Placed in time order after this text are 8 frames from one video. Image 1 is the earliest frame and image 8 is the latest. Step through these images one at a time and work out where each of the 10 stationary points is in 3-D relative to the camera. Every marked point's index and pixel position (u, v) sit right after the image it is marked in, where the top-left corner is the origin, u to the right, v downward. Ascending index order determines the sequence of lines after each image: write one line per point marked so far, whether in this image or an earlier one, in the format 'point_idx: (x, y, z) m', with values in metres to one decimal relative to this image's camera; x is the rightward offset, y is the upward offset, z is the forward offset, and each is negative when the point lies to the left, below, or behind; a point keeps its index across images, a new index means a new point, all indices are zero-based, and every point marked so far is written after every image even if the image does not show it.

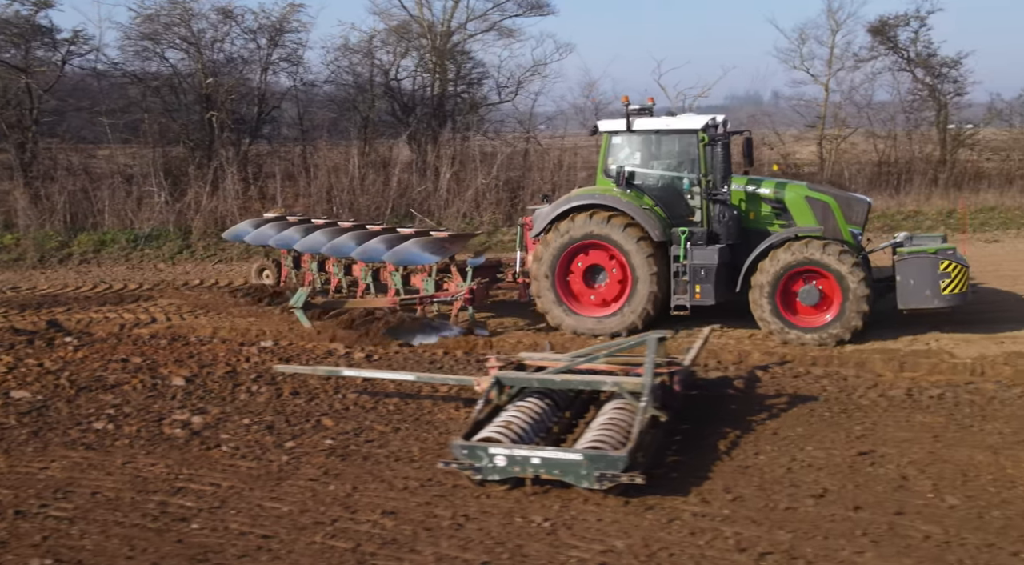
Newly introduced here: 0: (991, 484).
0: (+2.2, -0.9, +4.3) m
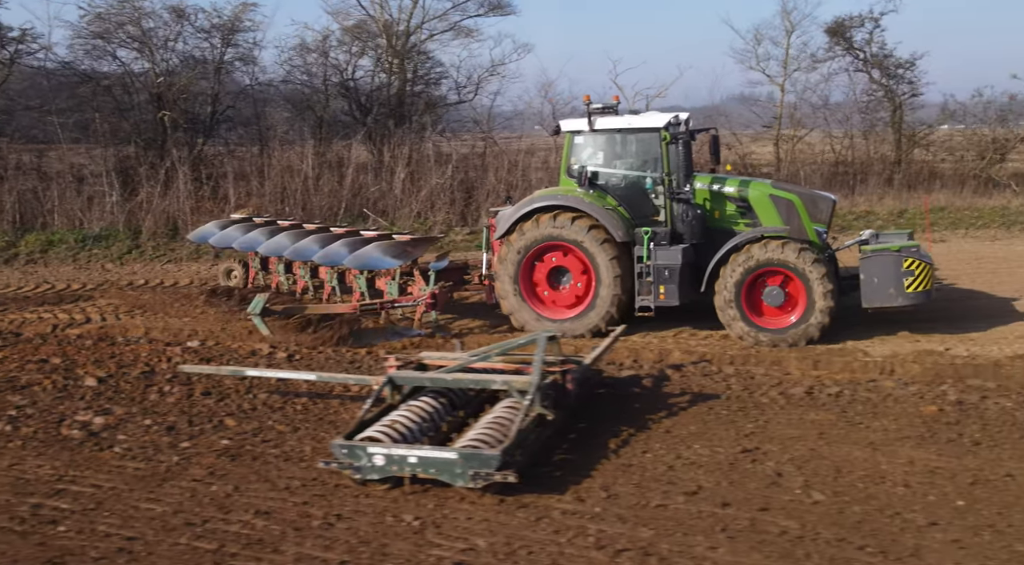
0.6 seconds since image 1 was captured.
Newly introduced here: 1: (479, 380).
0: (+1.6, -0.9, +4.4) m
1: (-0.2, -0.5, +5.0) m
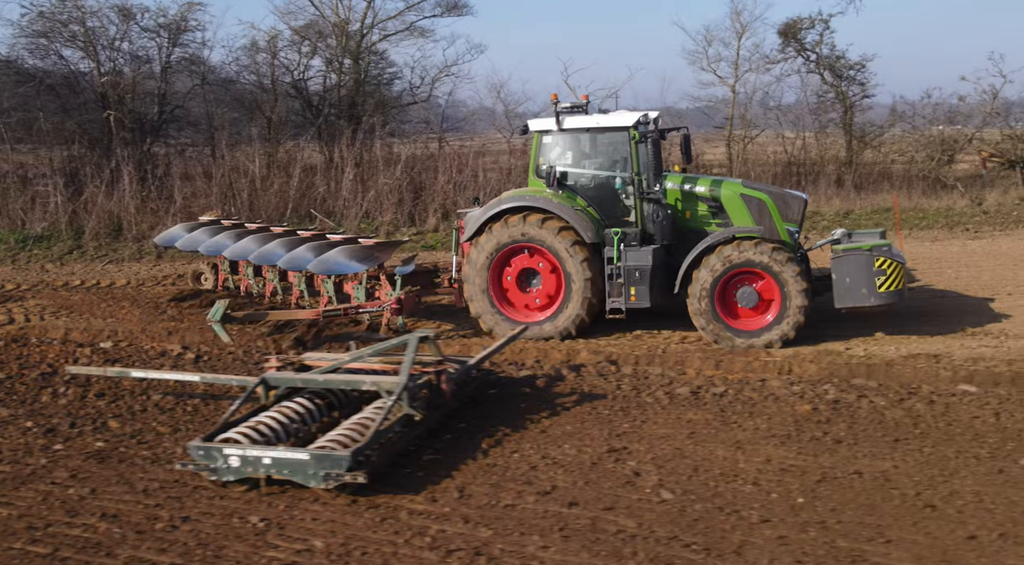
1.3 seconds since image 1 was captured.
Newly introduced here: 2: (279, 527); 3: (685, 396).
0: (+1.0, -0.9, +4.5) m
1: (-0.9, -0.5, +5.0) m
2: (-1.0, -1.0, +4.0) m
3: (+1.1, -0.7, +5.9) m
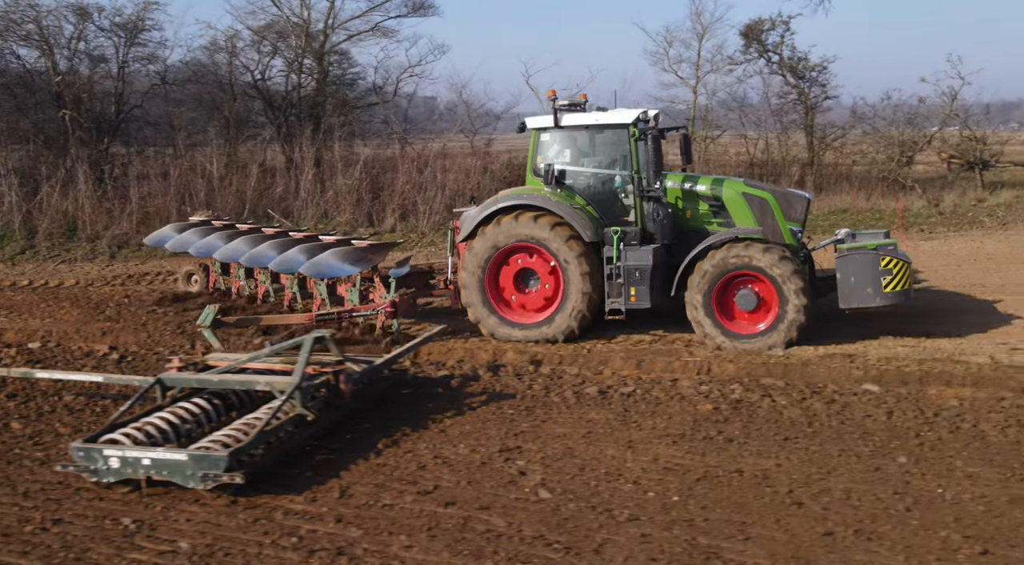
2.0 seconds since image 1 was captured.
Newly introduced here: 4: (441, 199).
0: (+0.4, -0.9, +4.5) m
1: (-1.4, -0.5, +5.0) m
2: (-1.5, -1.0, +4.0) m
3: (+0.5, -0.7, +6.0) m
4: (-1.2, +1.5, +17.2) m
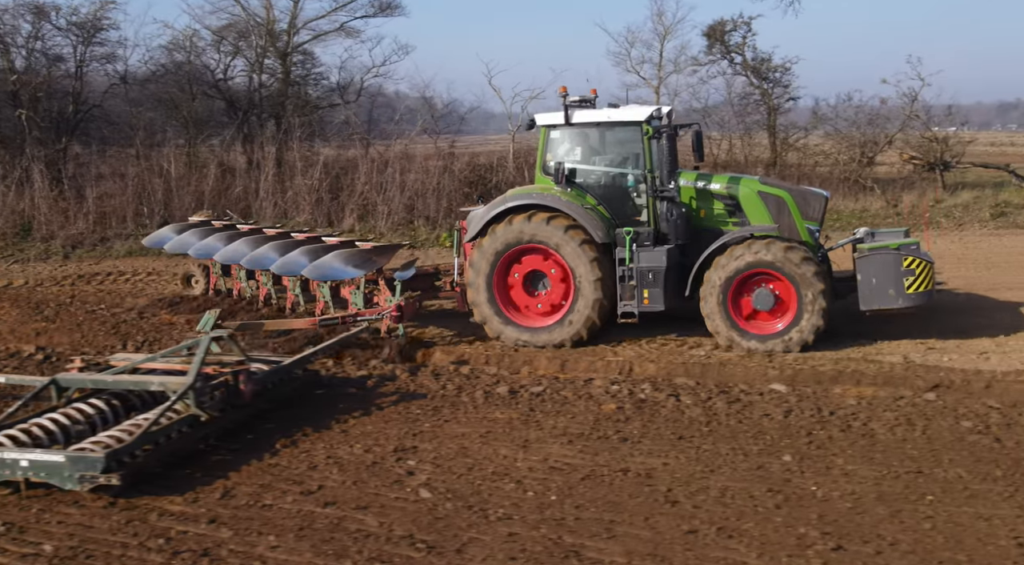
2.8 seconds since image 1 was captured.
0: (-0.1, -0.9, +4.5) m
1: (-2.0, -0.5, +5.0) m
2: (-2.1, -1.0, +4.0) m
3: (-0.1, -0.7, +6.0) m
4: (-2.0, +1.5, +17.1) m
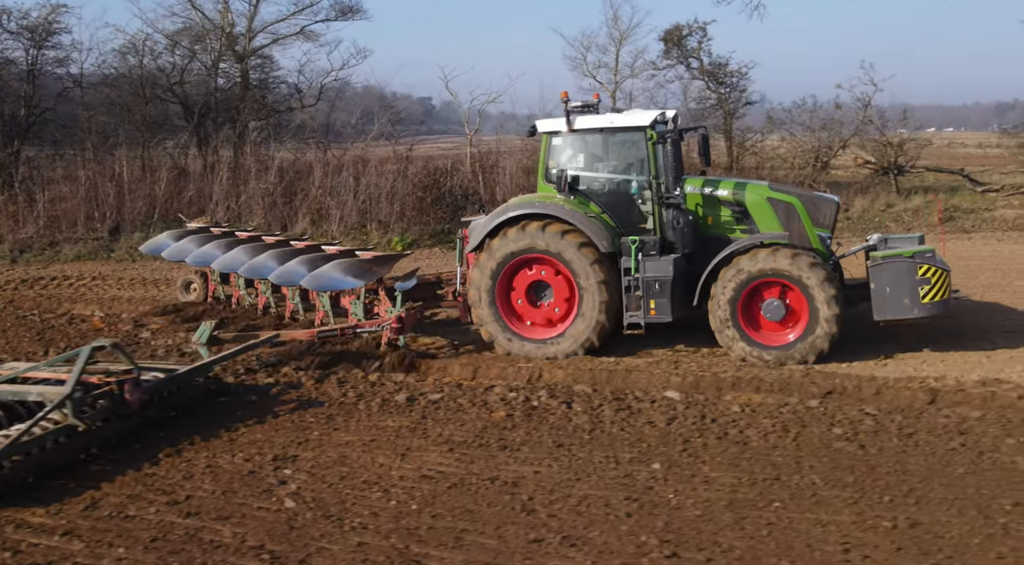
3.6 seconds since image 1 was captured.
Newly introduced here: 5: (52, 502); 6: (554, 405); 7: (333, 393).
0: (-0.8, -1.0, +4.5) m
1: (-2.6, -0.6, +5.0) m
2: (-2.7, -1.1, +4.0) m
3: (-0.7, -0.8, +6.0) m
4: (-2.9, +1.4, +17.1) m
5: (-2.2, -1.0, +4.4) m
6: (+0.3, -0.7, +5.8) m
7: (-1.2, -0.7, +6.4) m
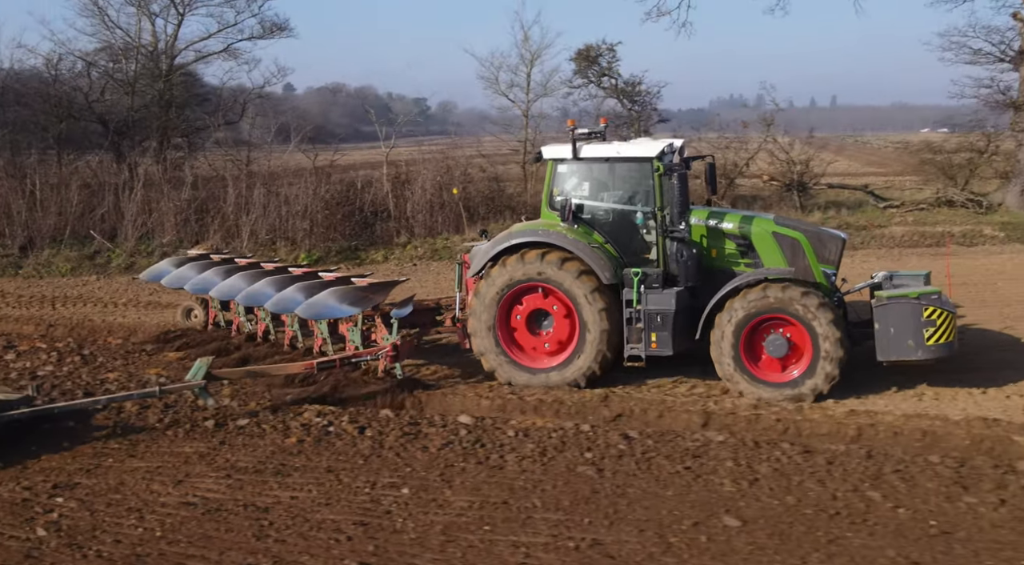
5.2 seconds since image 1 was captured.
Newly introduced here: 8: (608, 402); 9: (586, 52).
0: (-2.0, -1.2, +4.8) m
1: (-3.9, -0.8, +5.2) m
2: (-3.9, -1.3, +4.2) m
3: (-2.0, -1.0, +6.3) m
4: (-4.6, +1.2, +17.3) m
5: (-3.4, -1.2, +4.6) m
6: (-1.0, -0.9, +6.1) m
7: (-2.5, -1.0, +6.6) m
8: (+0.7, -0.8, +6.6) m
9: (+1.7, +5.2, +21.3) m
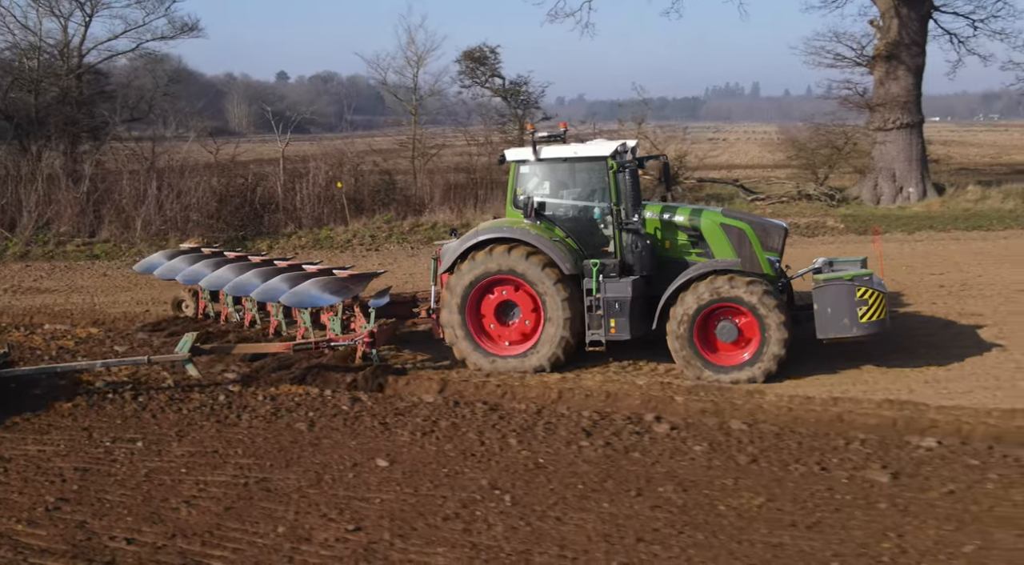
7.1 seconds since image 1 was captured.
0: (-3.7, -1.1, +5.5) m
1: (-5.6, -0.7, +5.8) m
2: (-5.6, -1.2, +4.8) m
3: (-3.8, -0.9, +7.0) m
4: (-6.8, +1.4, +17.9) m
5: (-5.1, -1.1, +5.3) m
6: (-2.8, -0.8, +6.8) m
7: (-4.3, -0.8, +7.3) m
8: (-1.1, -0.7, +7.4) m
9: (-0.6, +5.4, +22.1) m
